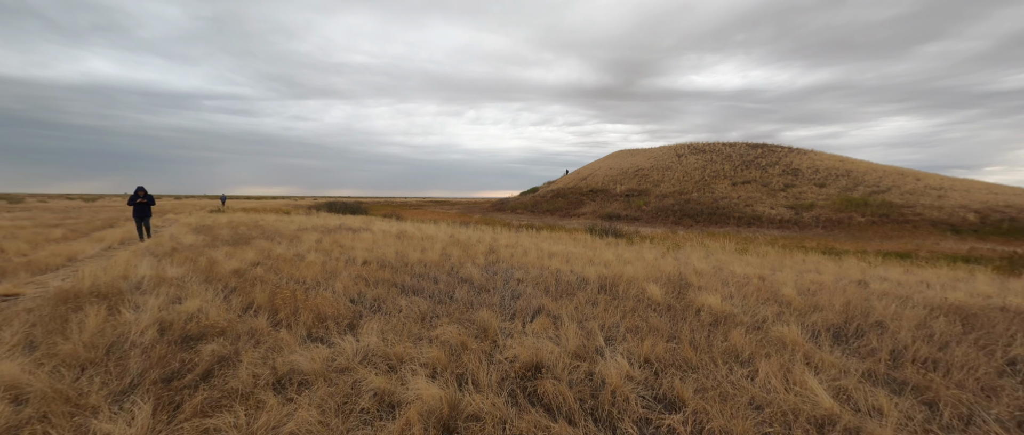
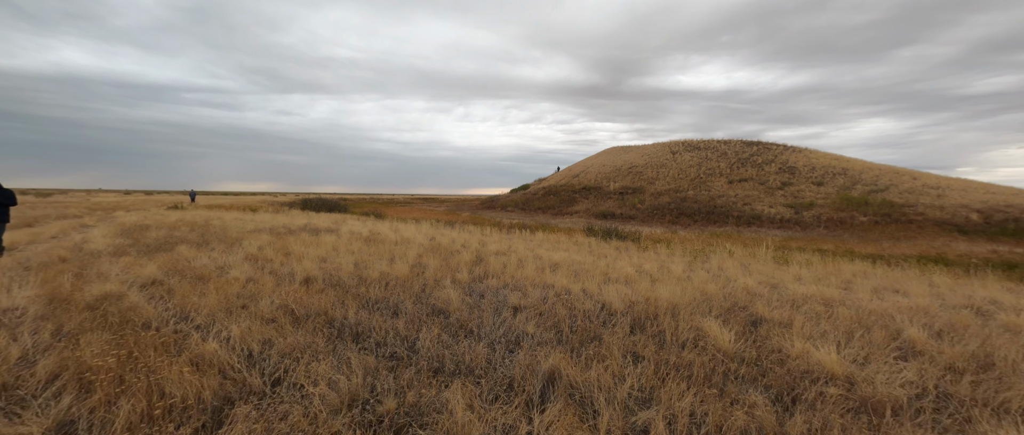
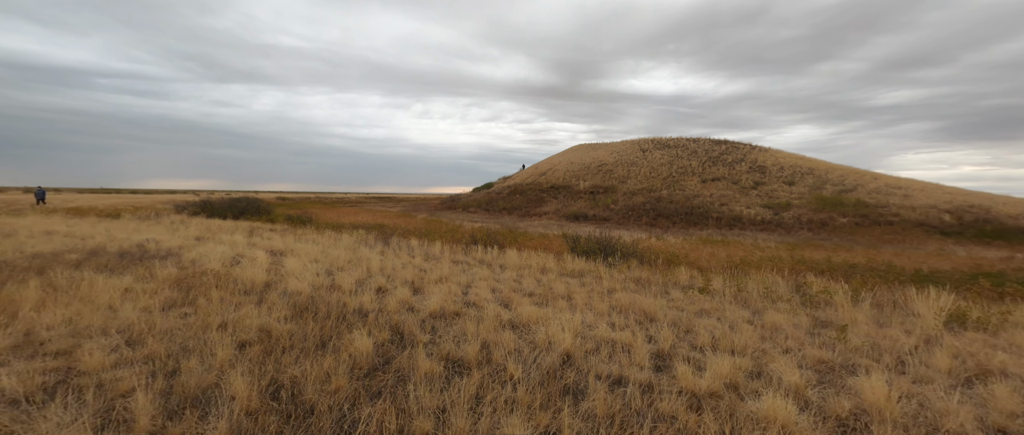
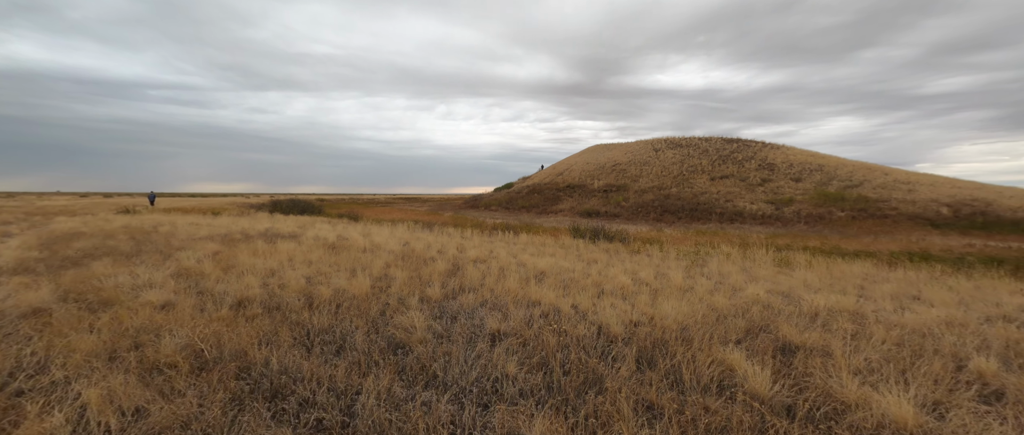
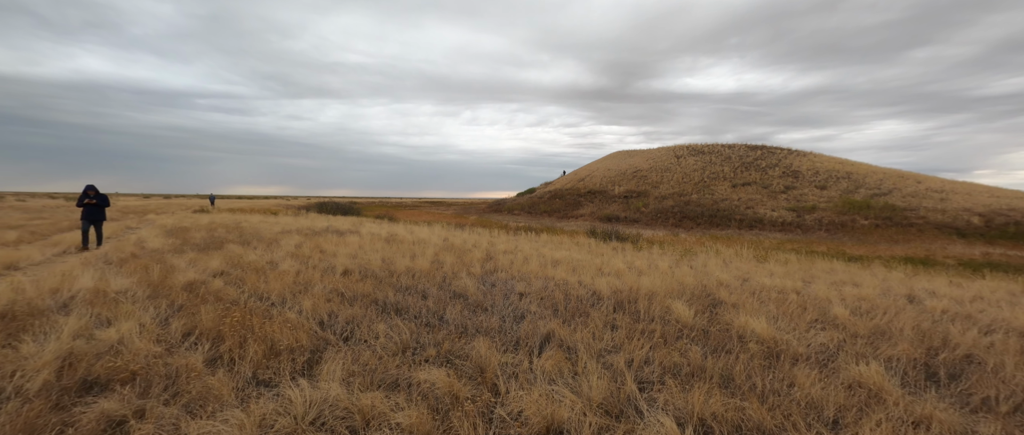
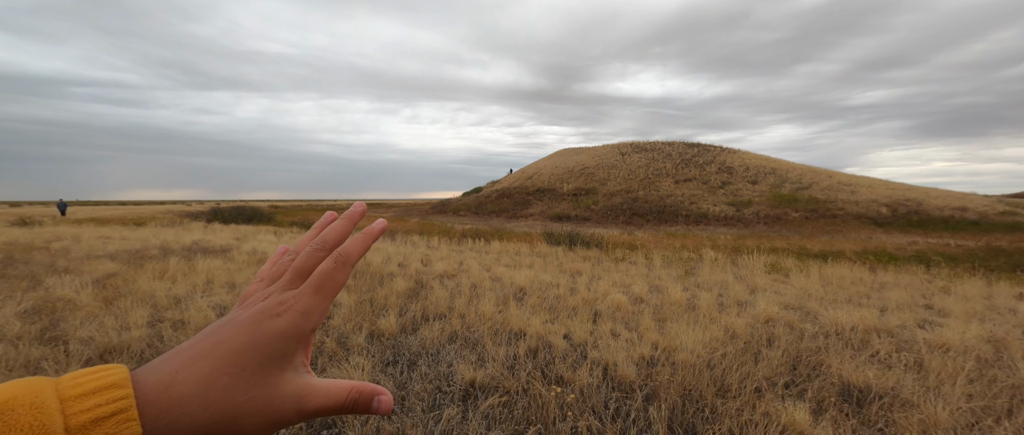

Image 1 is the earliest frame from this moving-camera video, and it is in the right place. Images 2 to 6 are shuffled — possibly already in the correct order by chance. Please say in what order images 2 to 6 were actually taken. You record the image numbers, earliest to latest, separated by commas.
5, 2, 4, 6, 3
